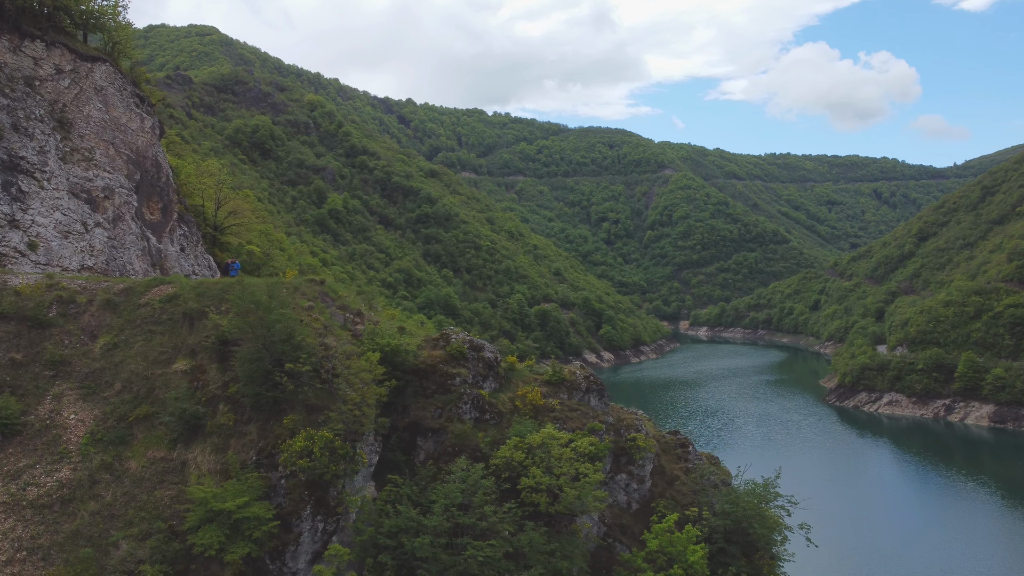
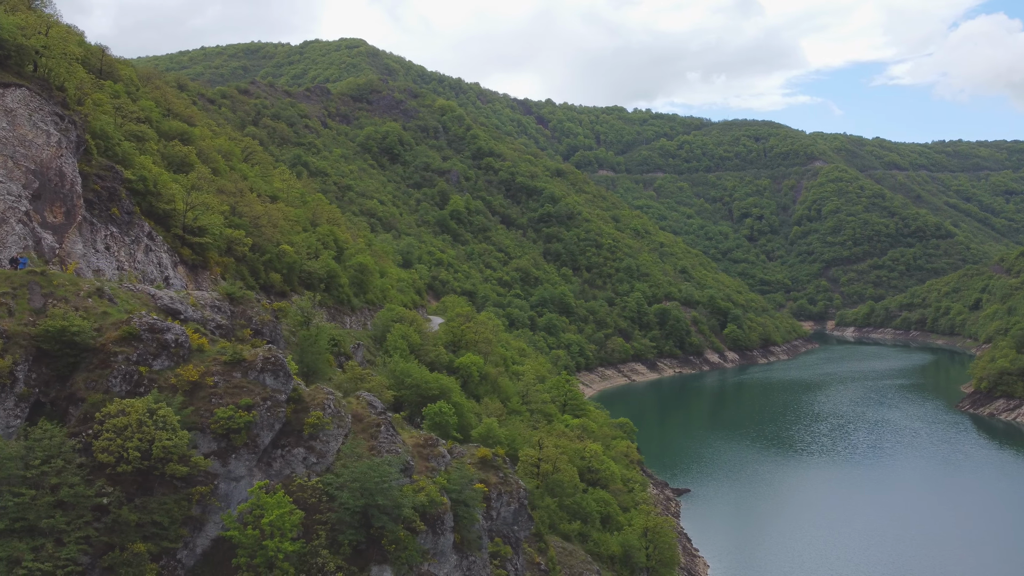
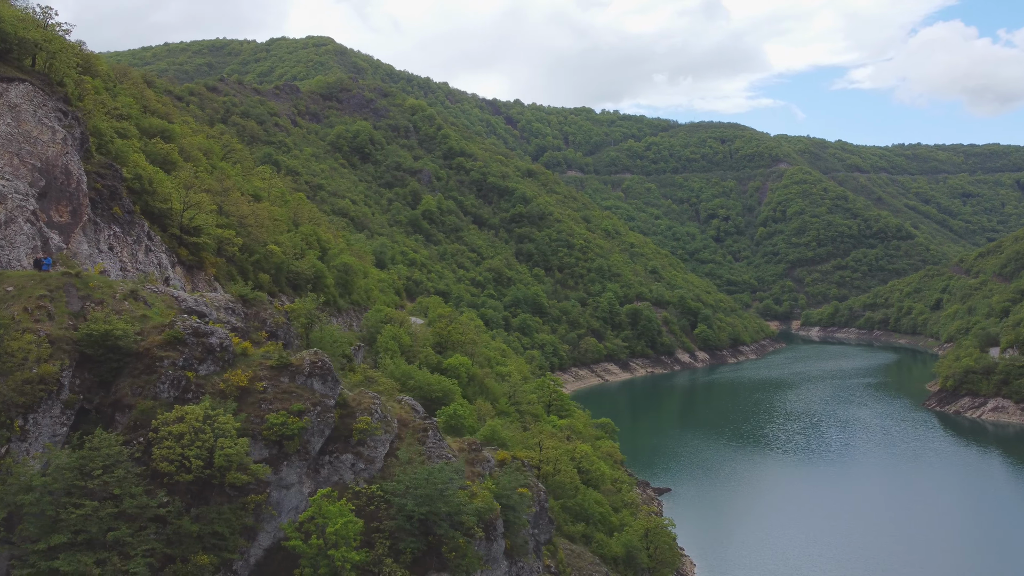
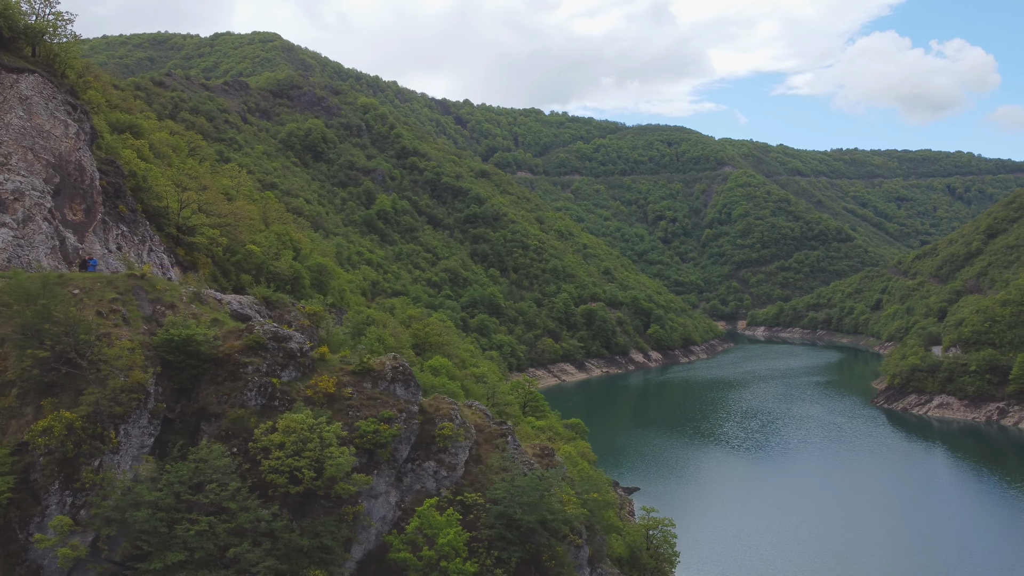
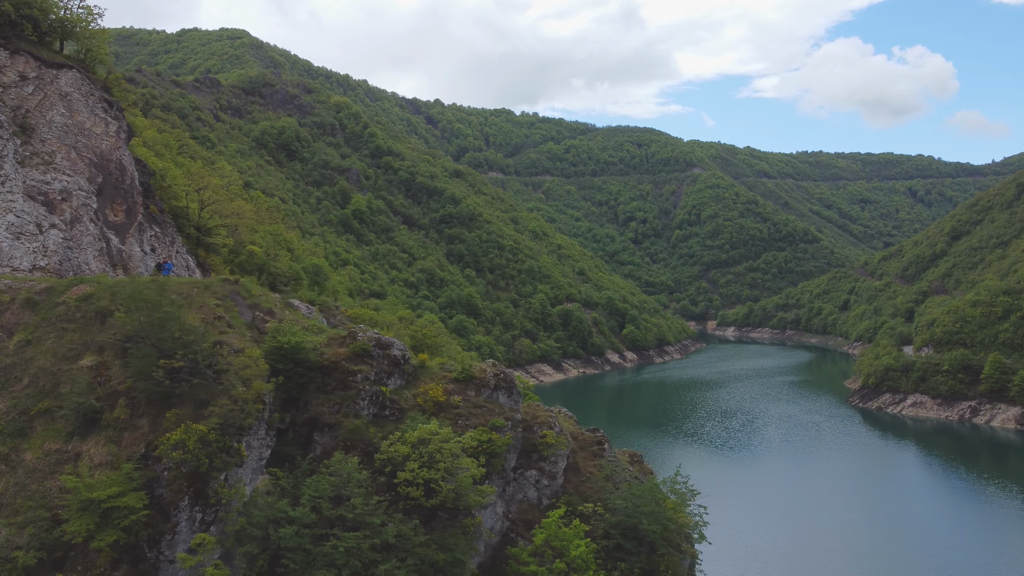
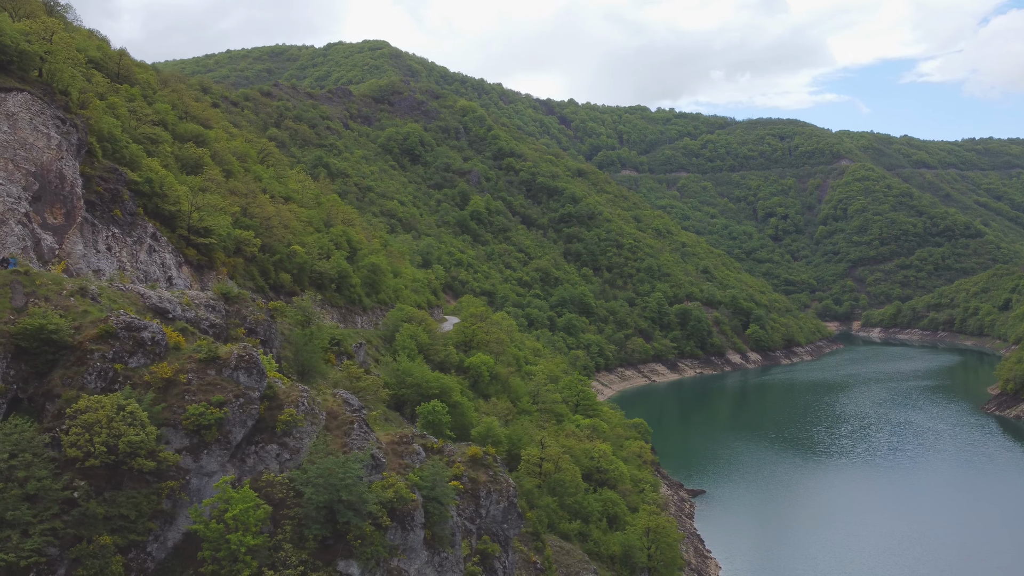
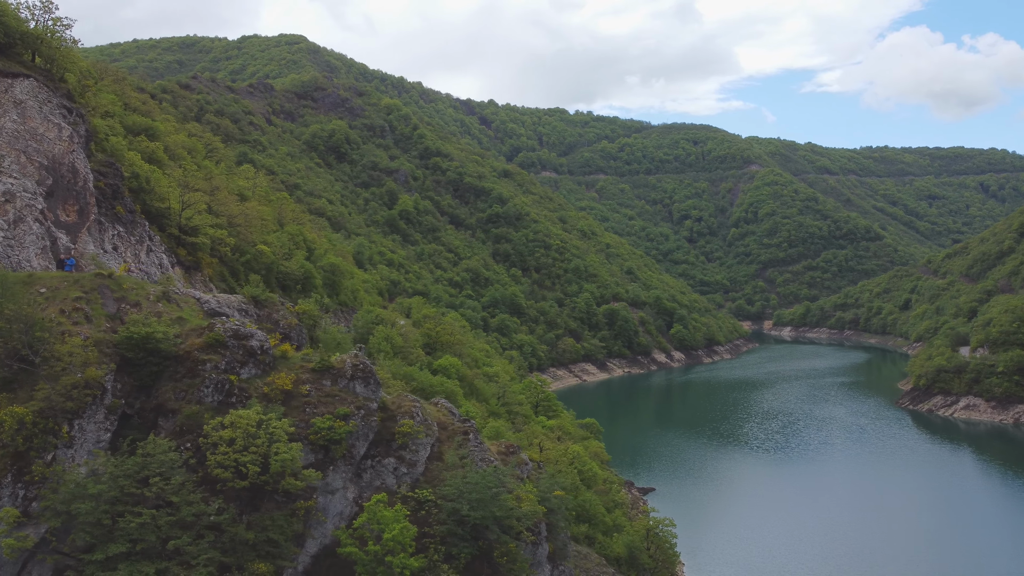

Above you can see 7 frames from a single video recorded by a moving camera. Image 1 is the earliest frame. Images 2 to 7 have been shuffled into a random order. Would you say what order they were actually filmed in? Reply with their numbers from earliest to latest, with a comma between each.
5, 4, 7, 3, 2, 6
